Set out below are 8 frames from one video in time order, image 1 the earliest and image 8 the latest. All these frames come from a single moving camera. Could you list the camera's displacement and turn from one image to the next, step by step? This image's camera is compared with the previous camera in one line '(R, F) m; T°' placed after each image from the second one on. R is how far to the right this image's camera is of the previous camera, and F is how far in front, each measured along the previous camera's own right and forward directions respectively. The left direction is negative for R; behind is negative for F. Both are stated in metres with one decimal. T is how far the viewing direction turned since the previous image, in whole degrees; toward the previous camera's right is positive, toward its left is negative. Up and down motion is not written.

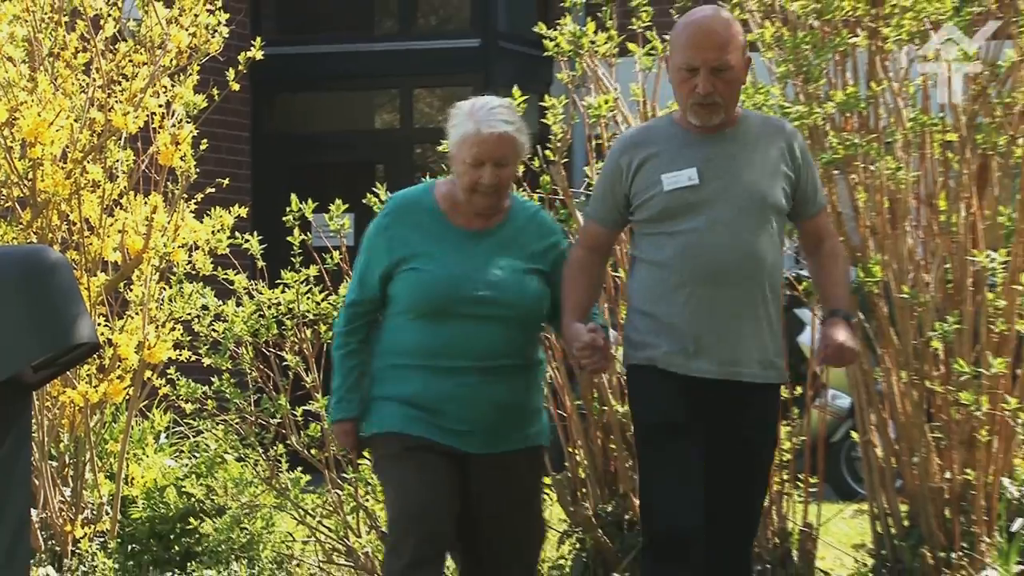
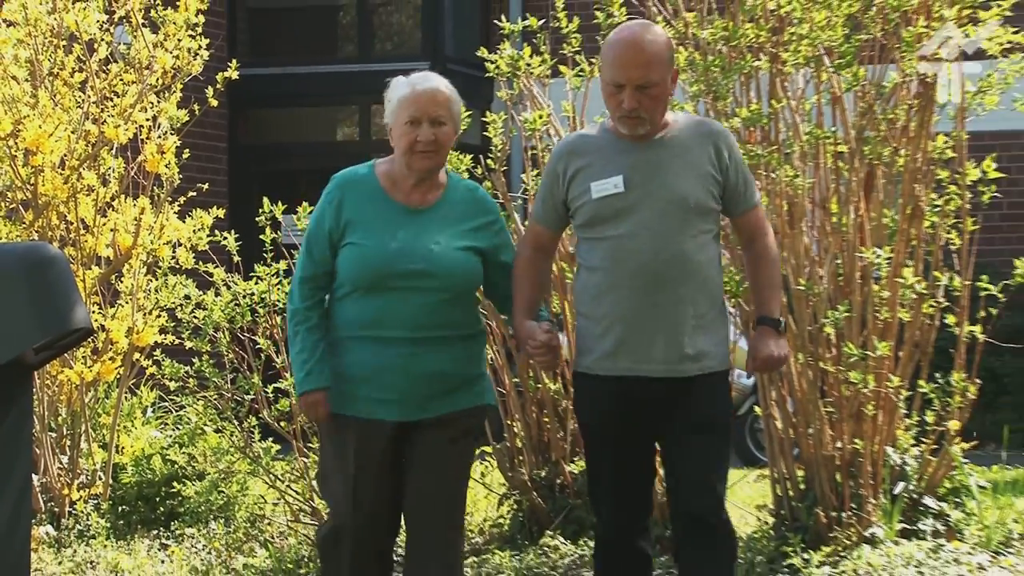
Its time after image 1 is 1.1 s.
(+0.1, -0.7) m; +1°
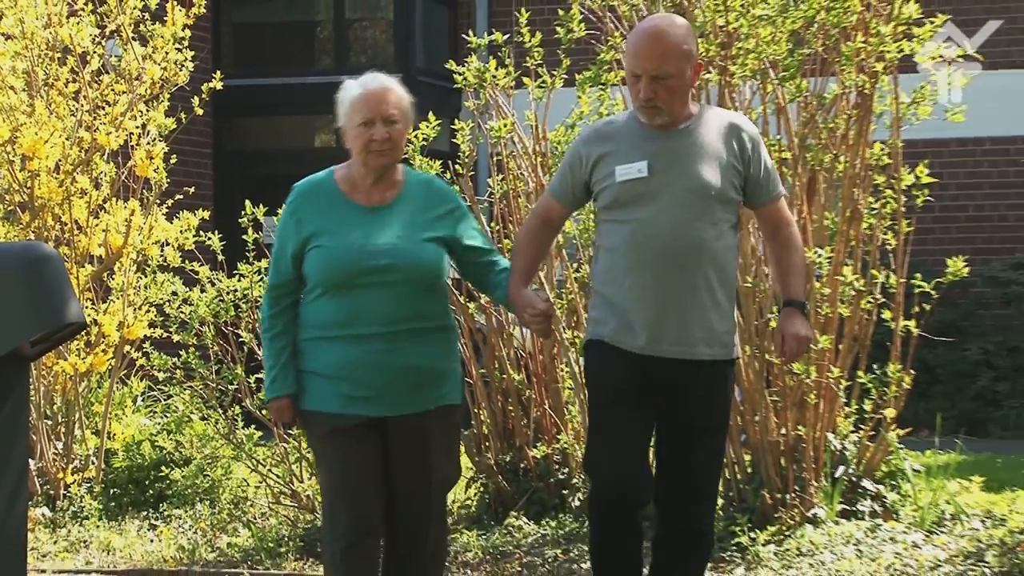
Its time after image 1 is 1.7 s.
(+0.1, -0.4) m; +1°
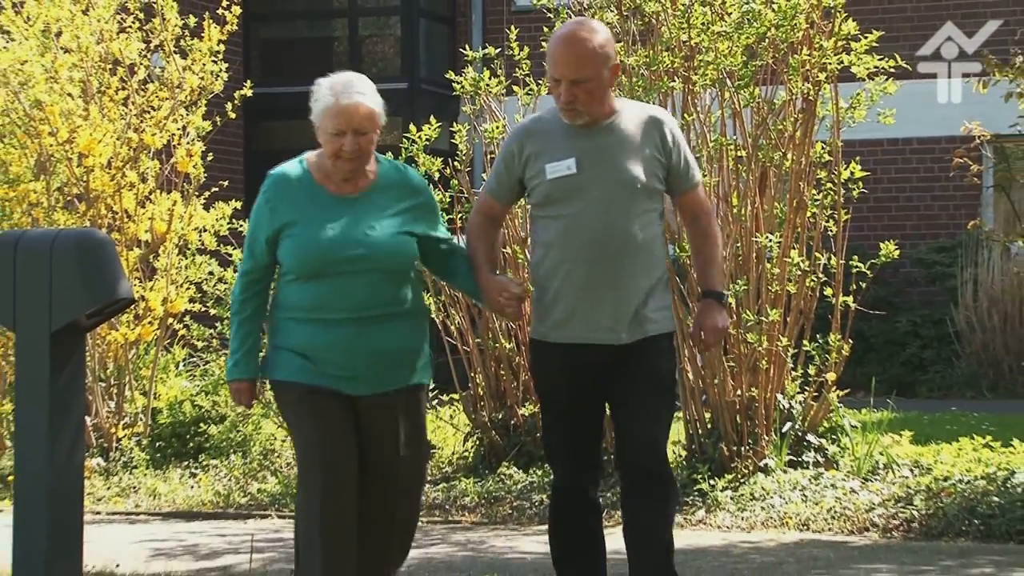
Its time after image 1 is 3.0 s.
(+0.1, -0.9) m; 0°
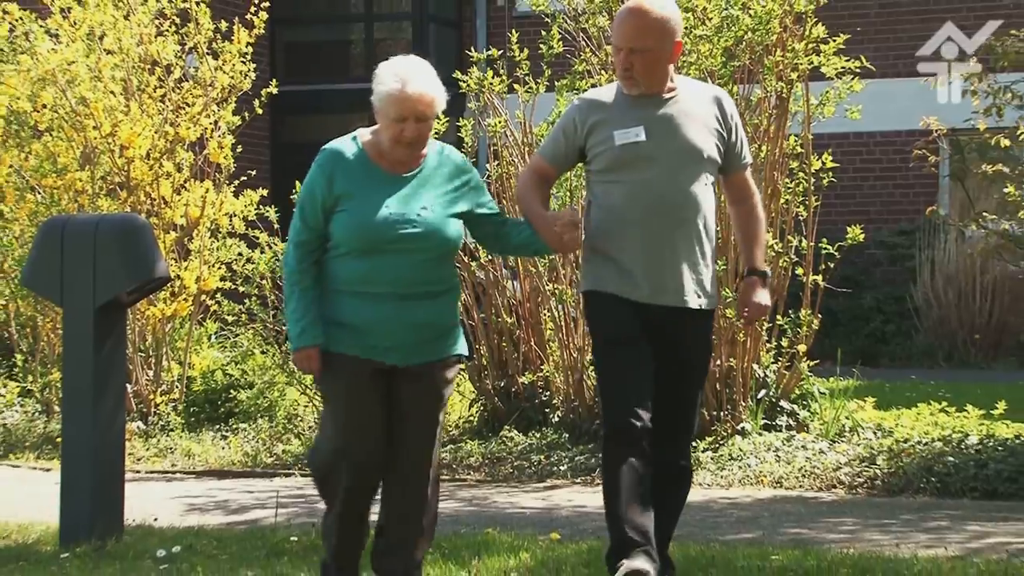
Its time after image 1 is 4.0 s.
(0.0, -0.7) m; 0°
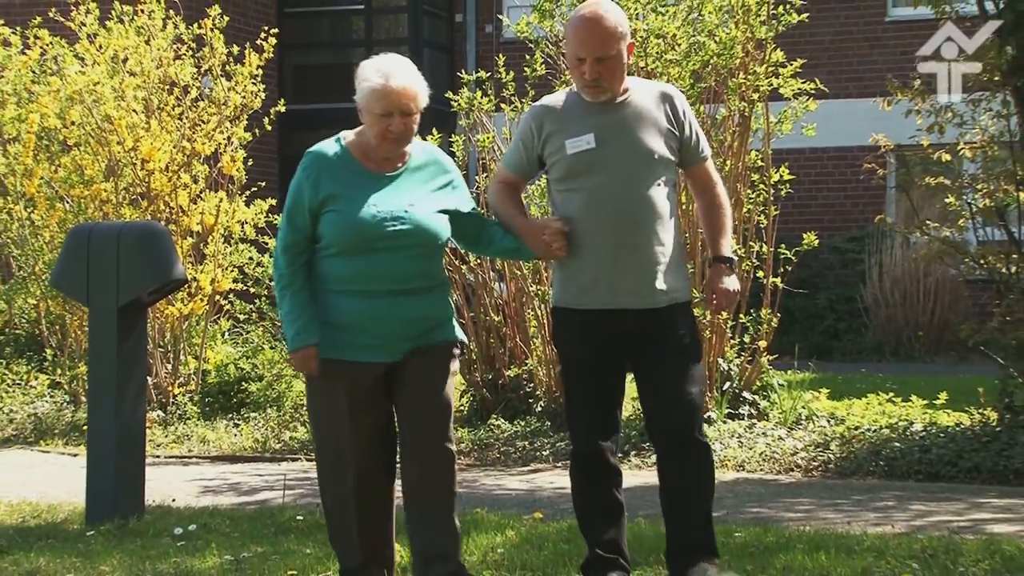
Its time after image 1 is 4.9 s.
(0.0, -0.8) m; 0°
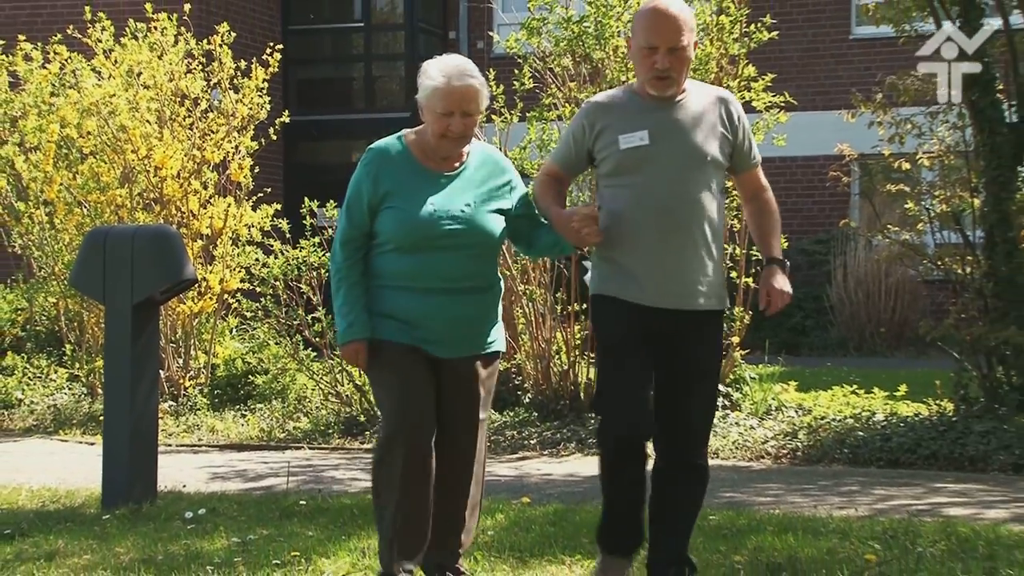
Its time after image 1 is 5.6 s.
(0.0, -0.6) m; +1°
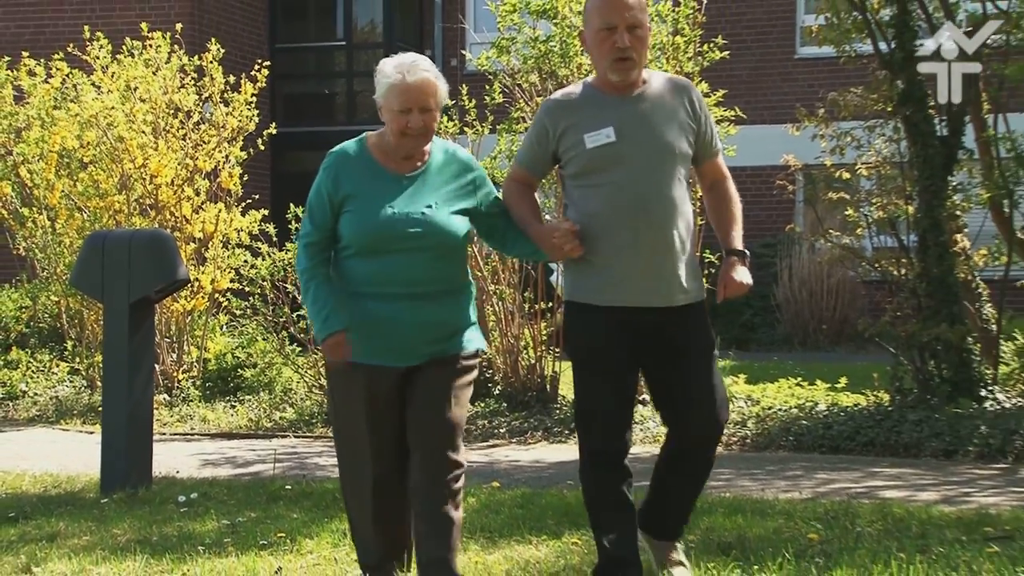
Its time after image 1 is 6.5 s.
(0.0, -0.7) m; +1°
